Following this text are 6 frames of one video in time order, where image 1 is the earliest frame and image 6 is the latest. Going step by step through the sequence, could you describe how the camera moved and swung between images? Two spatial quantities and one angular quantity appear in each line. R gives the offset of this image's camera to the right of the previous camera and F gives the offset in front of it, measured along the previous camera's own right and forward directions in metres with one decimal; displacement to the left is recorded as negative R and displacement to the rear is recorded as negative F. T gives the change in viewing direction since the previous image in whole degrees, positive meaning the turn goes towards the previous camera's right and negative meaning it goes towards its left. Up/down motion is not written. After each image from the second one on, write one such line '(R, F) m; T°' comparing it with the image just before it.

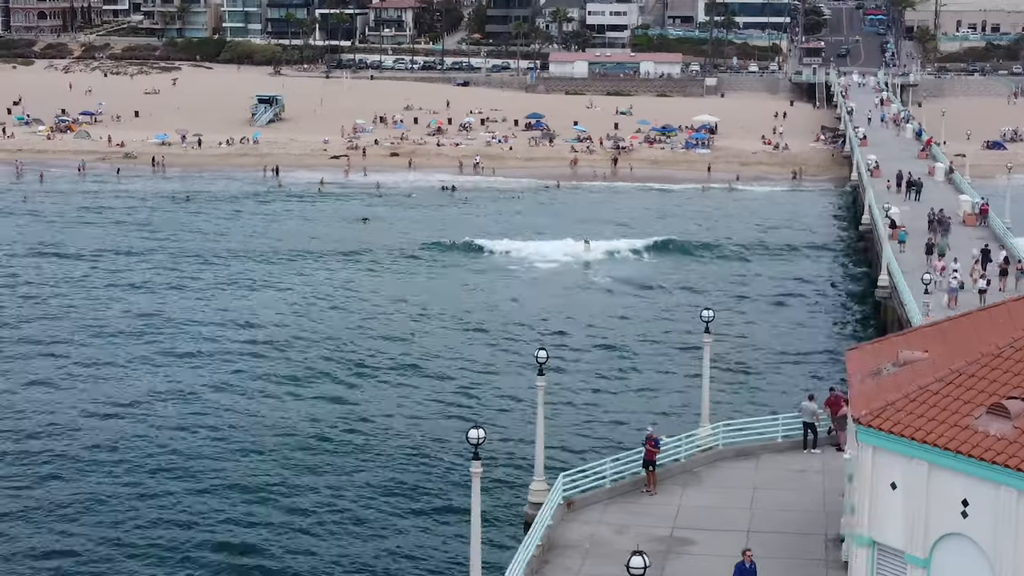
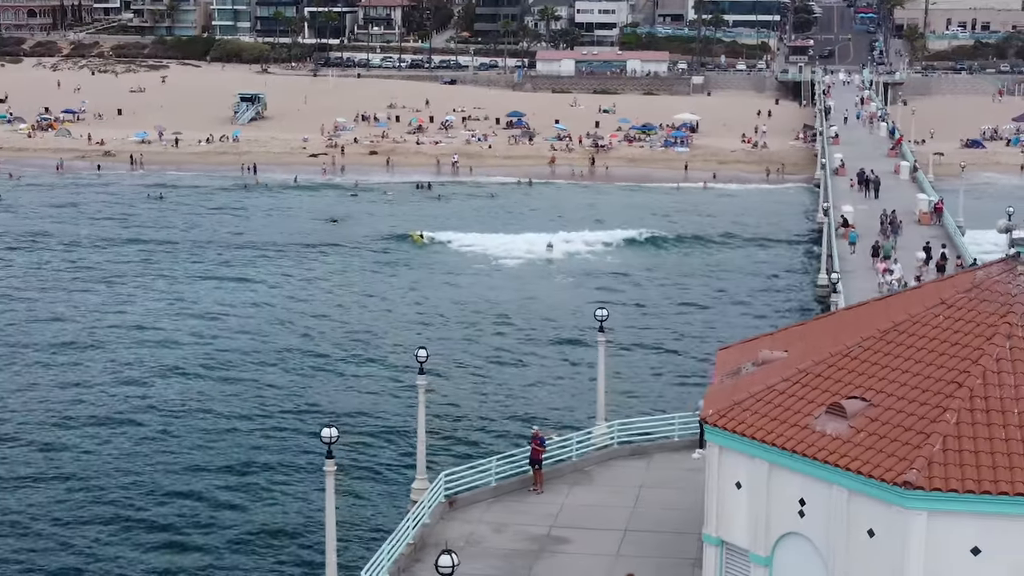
(+1.3, -0.1) m; 0°
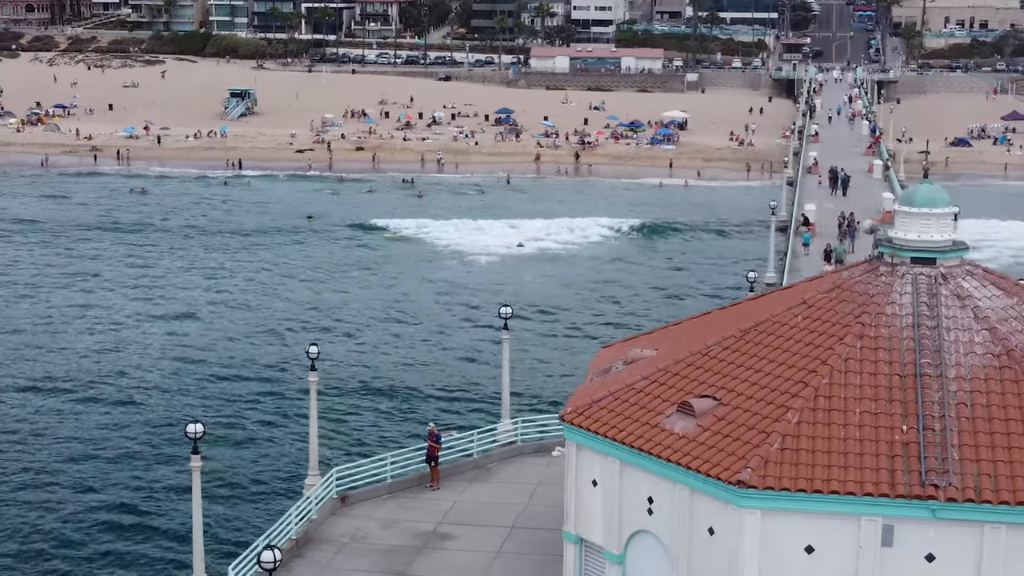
(+1.3, -0.1) m; 0°
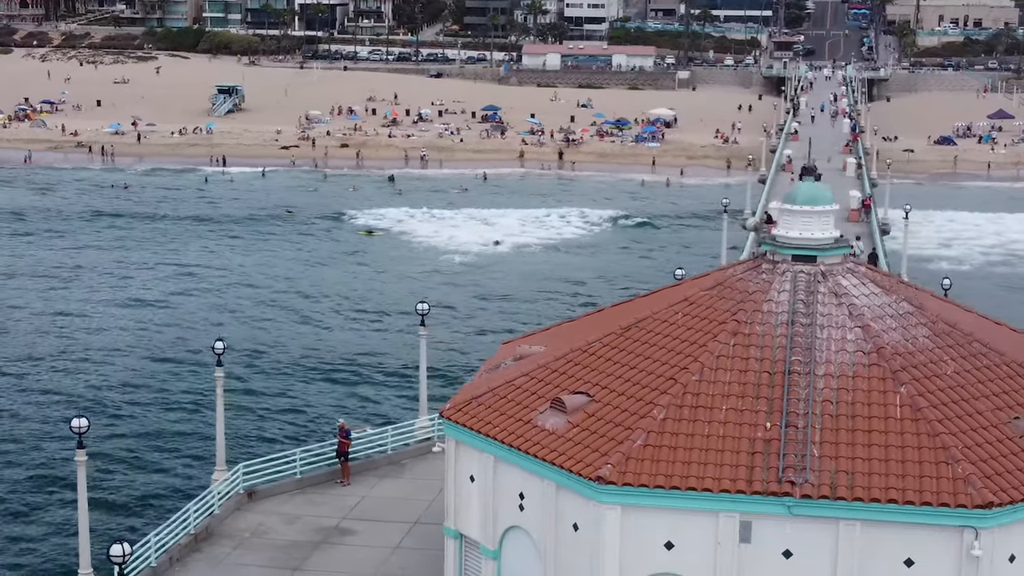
(+1.1, 0.0) m; 0°
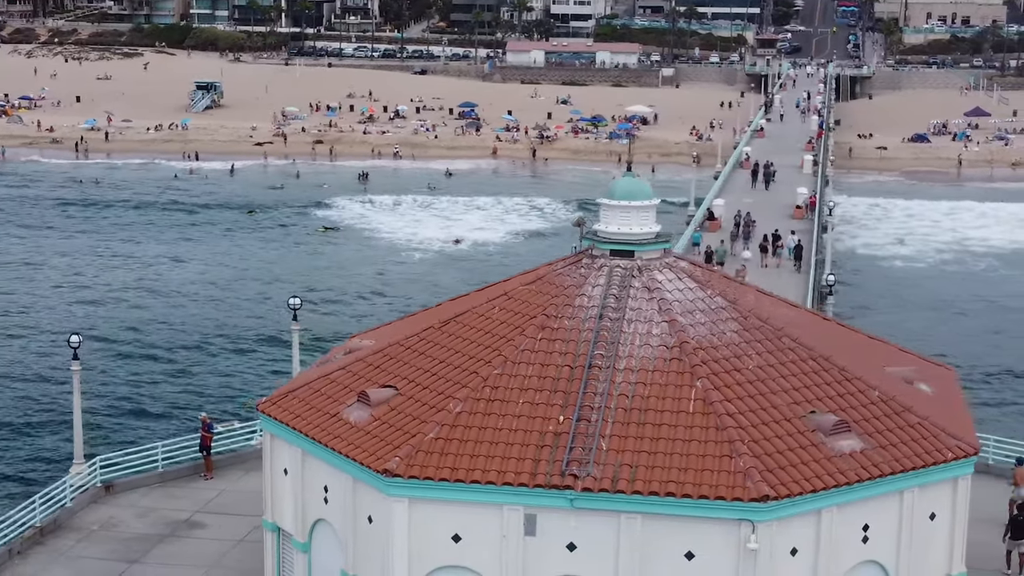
(+1.6, -0.1) m; 0°
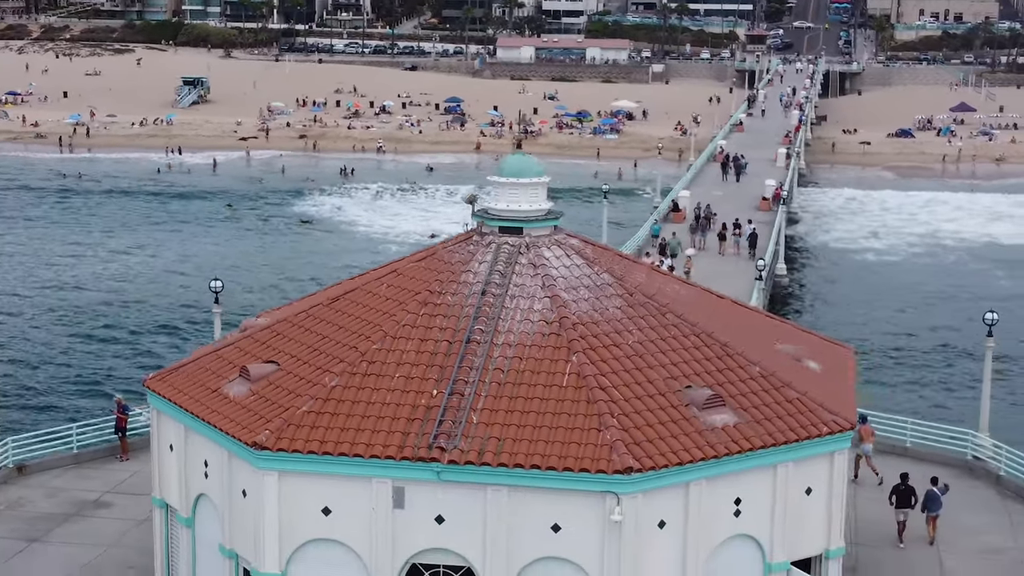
(+1.0, 0.0) m; 0°
